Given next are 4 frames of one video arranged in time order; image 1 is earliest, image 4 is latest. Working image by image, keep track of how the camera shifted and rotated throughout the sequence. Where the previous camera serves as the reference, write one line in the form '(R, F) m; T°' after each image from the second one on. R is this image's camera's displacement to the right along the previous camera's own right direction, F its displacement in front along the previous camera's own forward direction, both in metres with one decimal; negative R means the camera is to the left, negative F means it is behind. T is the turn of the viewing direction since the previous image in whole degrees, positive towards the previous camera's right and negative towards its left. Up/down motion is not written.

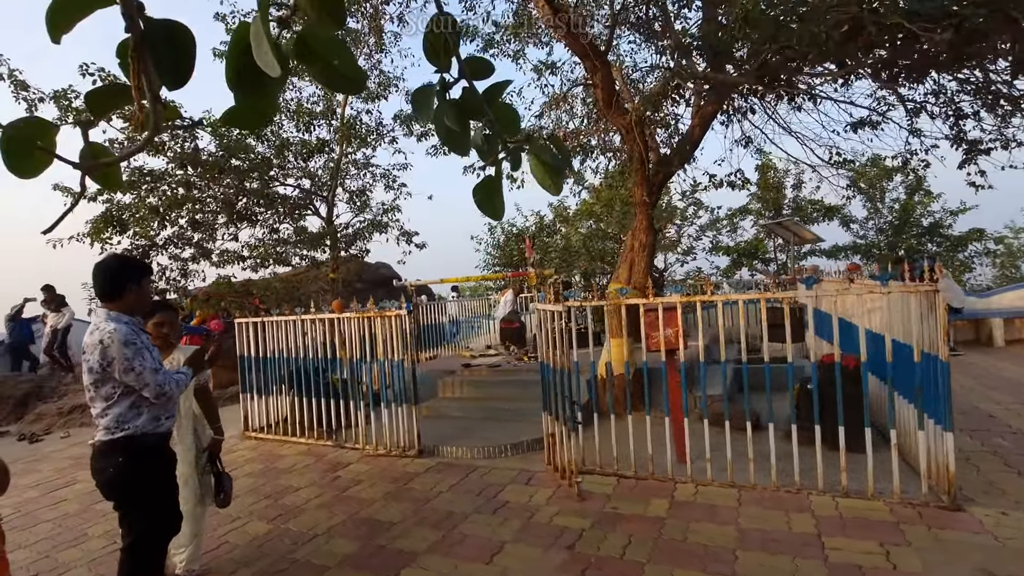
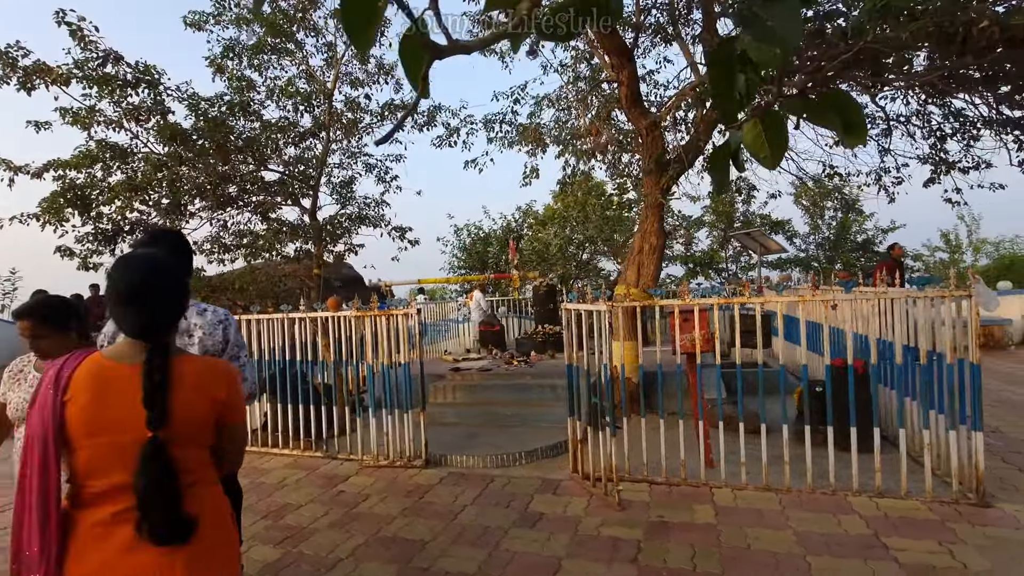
(-0.9, +0.3) m; +8°
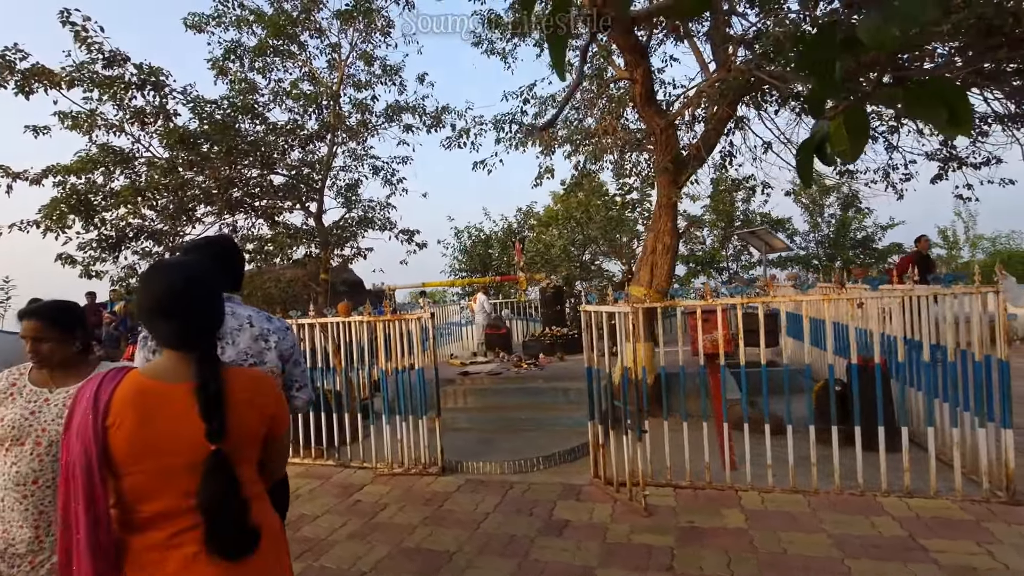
(-0.2, +0.1) m; +1°
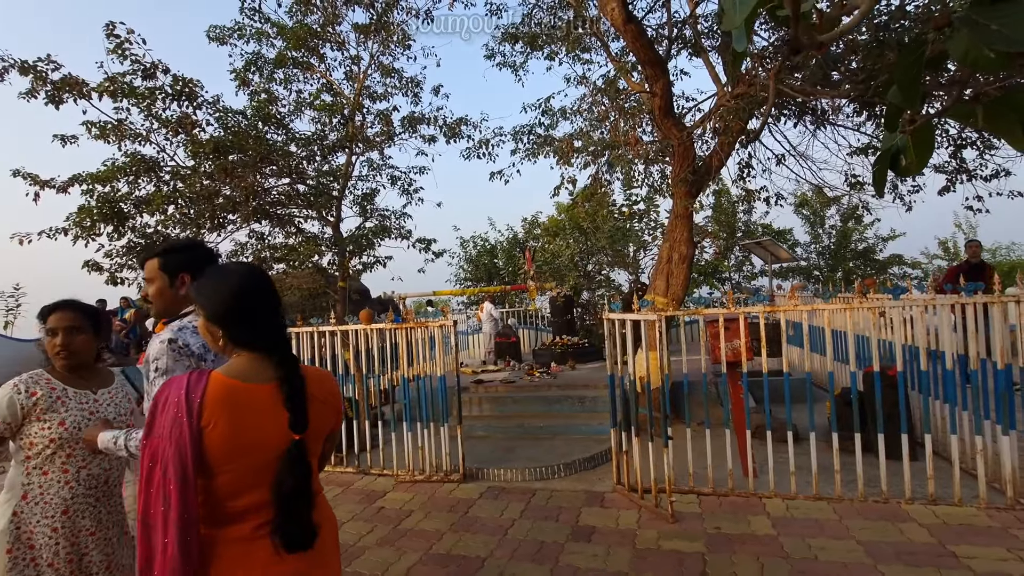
(-0.2, 0.0) m; +1°
